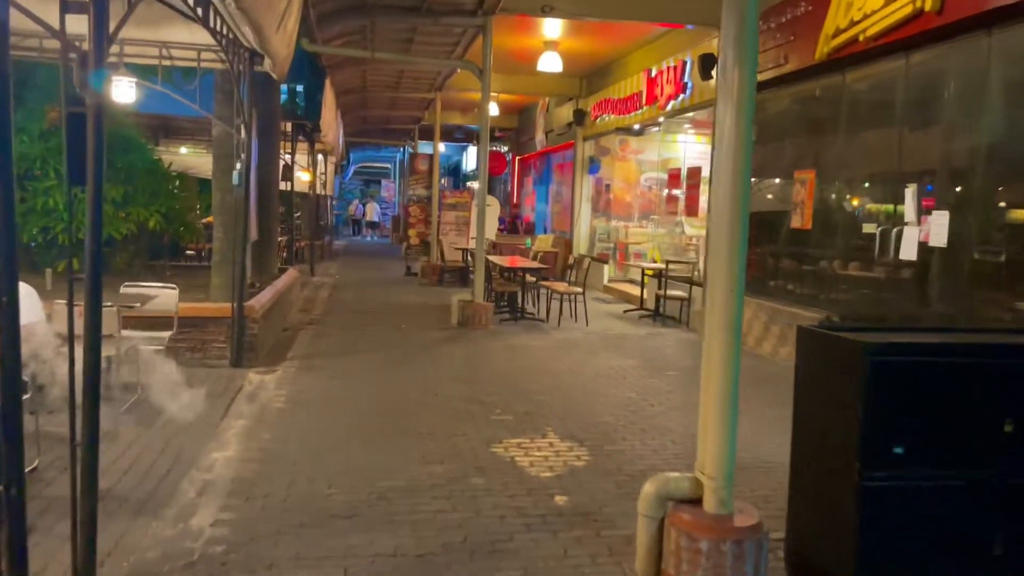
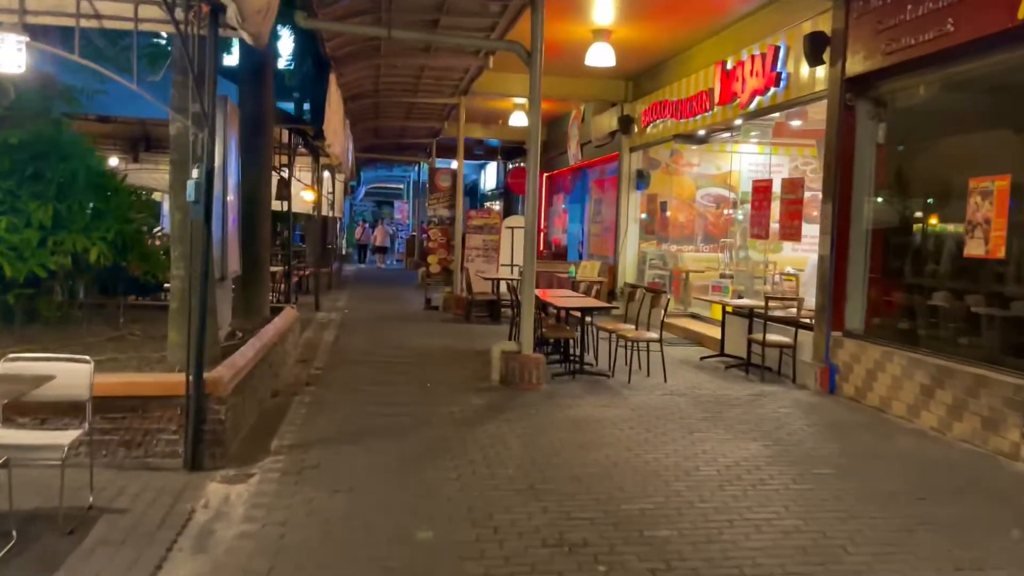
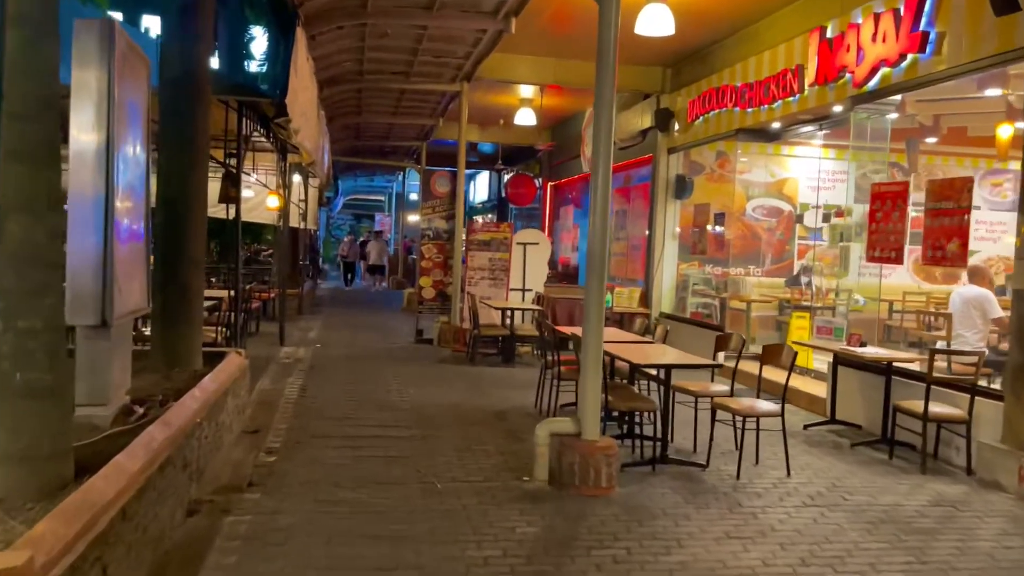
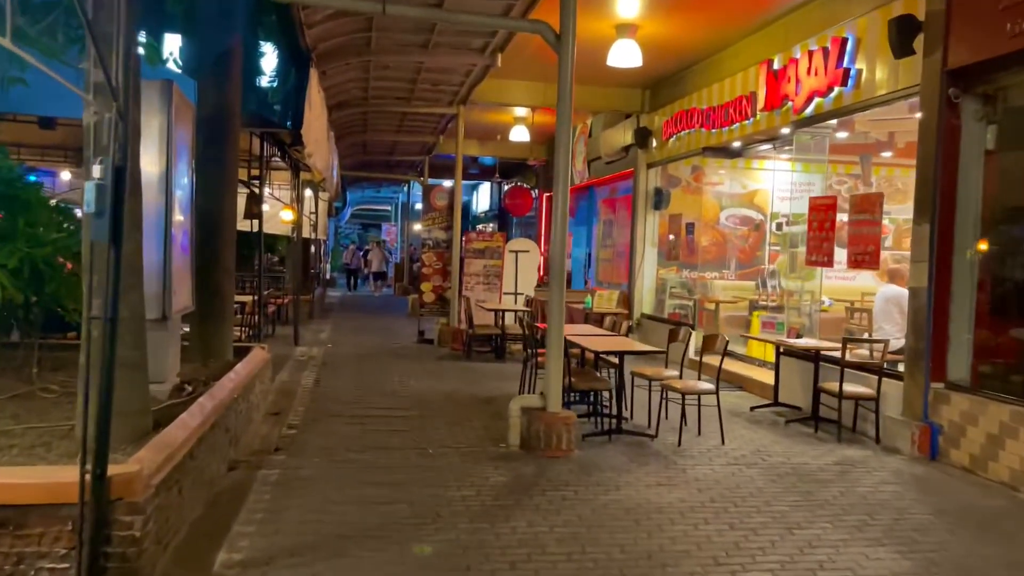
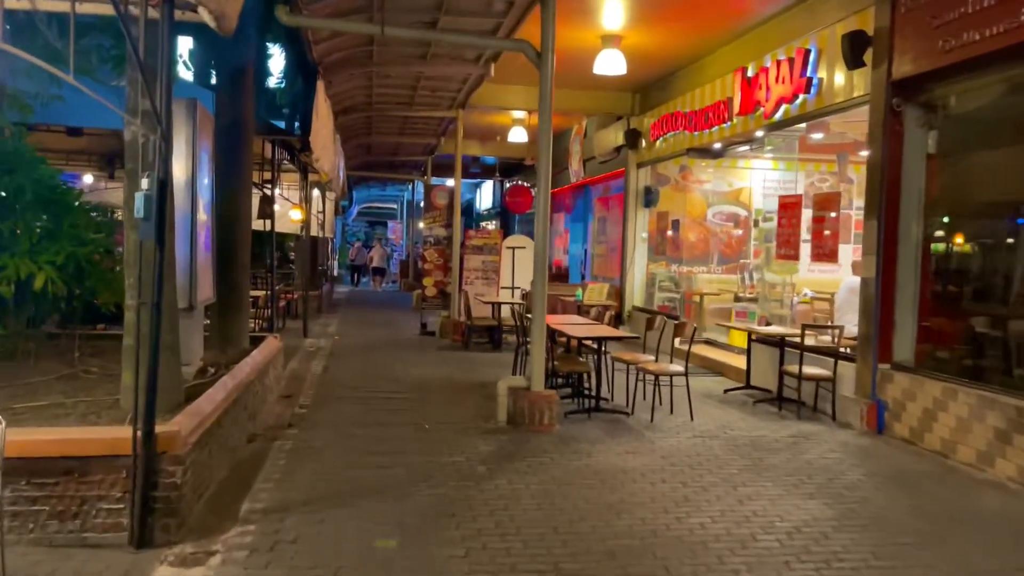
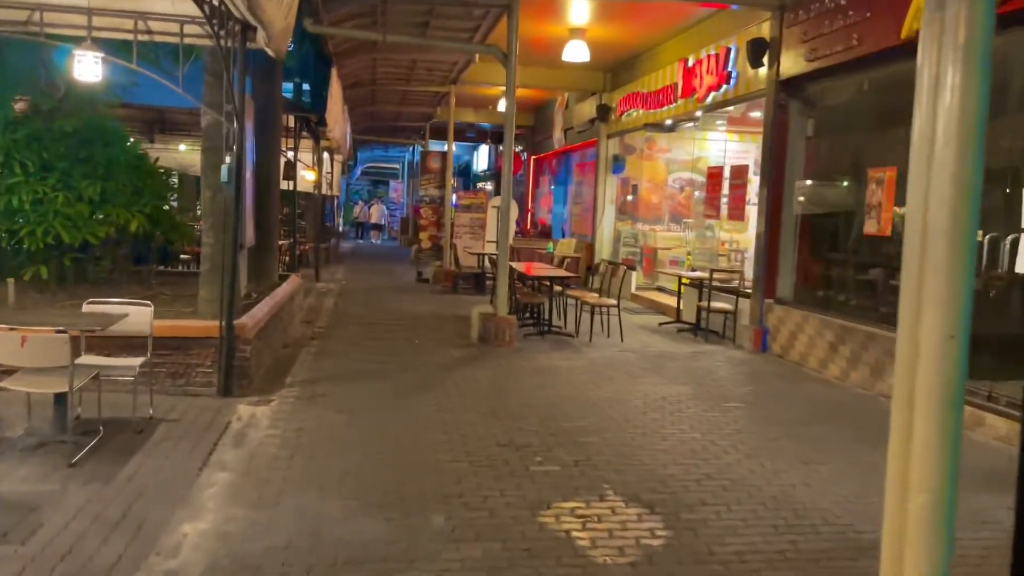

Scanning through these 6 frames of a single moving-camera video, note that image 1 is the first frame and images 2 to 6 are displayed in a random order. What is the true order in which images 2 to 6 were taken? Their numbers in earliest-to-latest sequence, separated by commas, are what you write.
6, 2, 5, 4, 3
